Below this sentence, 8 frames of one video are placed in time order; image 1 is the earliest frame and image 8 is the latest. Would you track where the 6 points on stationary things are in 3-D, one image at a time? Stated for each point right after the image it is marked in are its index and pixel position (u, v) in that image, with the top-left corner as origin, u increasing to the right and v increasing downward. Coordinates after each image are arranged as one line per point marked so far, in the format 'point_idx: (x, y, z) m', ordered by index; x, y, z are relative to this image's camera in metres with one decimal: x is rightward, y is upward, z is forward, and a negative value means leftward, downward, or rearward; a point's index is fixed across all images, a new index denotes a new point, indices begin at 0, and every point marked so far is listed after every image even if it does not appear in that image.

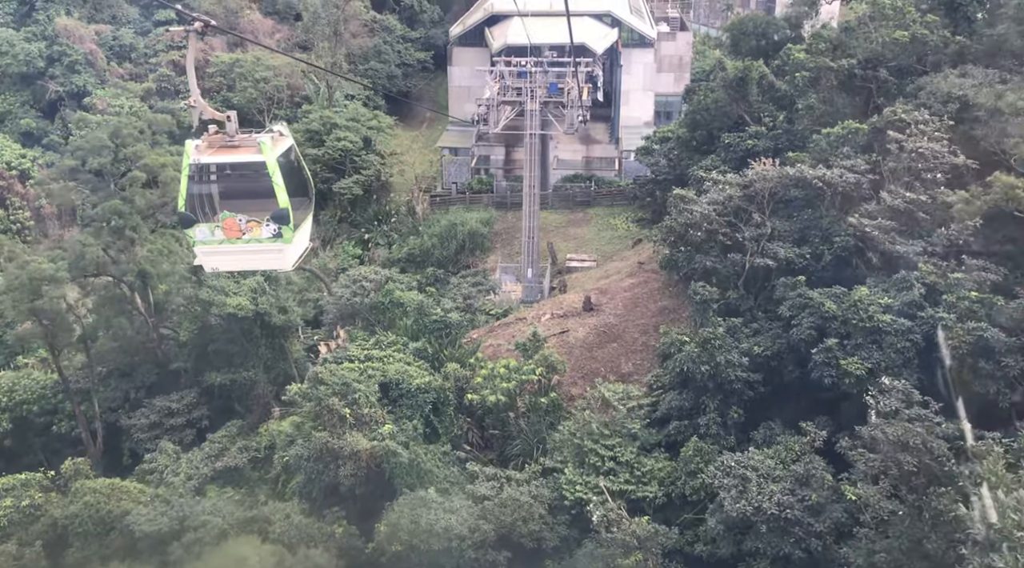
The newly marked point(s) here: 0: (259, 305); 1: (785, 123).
0: (-4.6, -0.4, +18.6) m
1: (+5.3, +3.1, +19.6) m
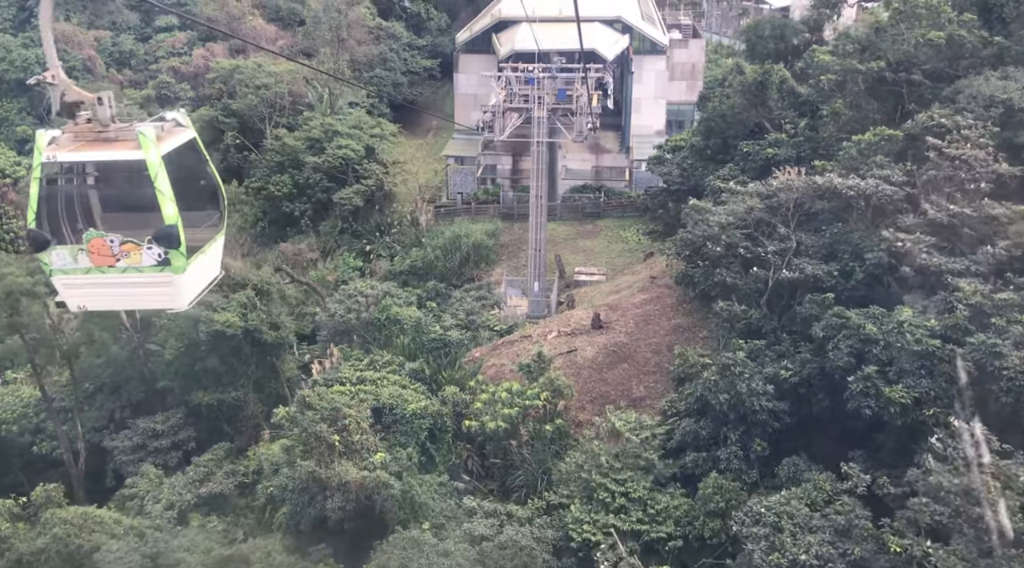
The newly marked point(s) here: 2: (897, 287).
0: (-4.6, -0.6, +17.6) m
1: (+5.4, +2.8, +18.5) m
2: (+5.5, -0.1, +14.5) m
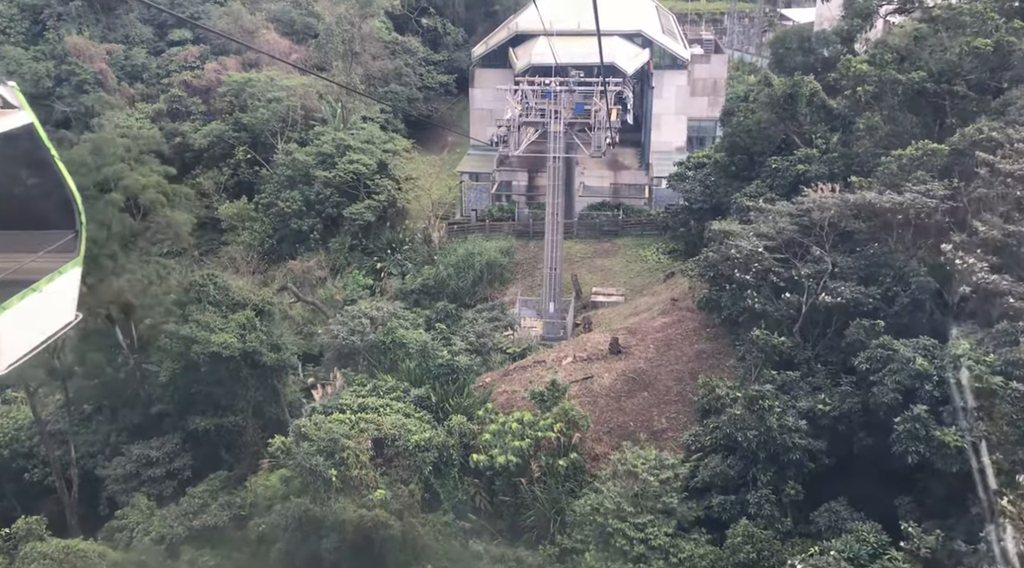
0: (-4.3, -1.0, +16.7) m
1: (+5.7, +2.4, +17.5) m
2: (+5.7, -0.4, +13.5) m
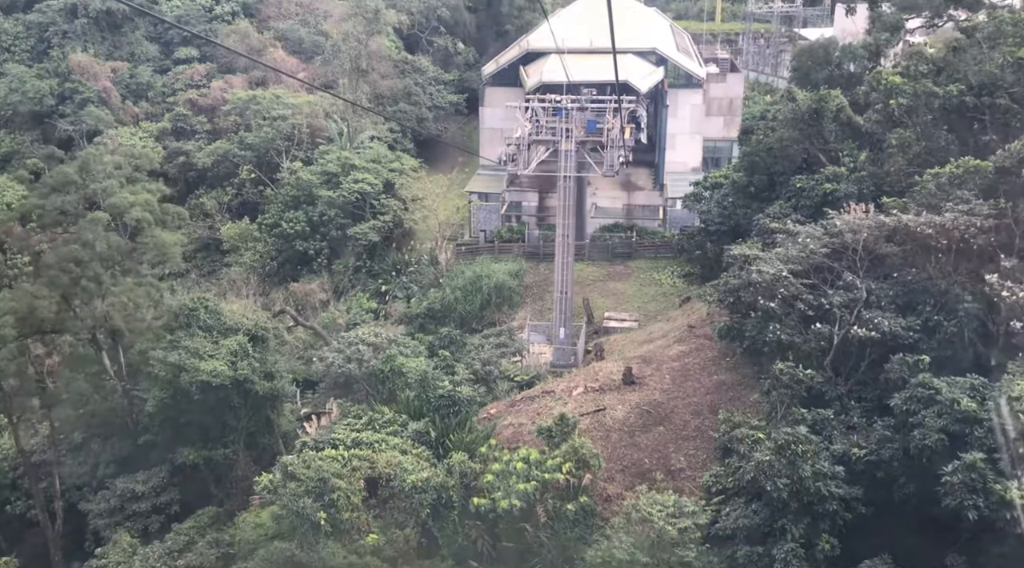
0: (-4.2, -1.4, +15.8) m
1: (+5.8, +1.9, +16.6) m
2: (+5.7, -0.7, +12.5) m
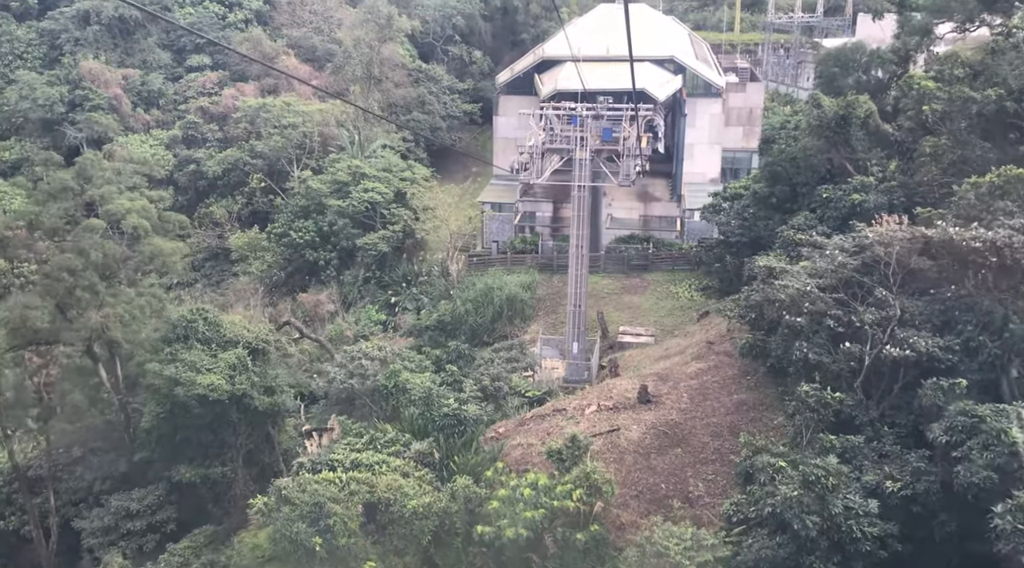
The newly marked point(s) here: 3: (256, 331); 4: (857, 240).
0: (-4.1, -1.5, +15.2) m
1: (+6.0, +1.7, +15.9) m
2: (+5.8, -0.9, +11.7) m
3: (-4.1, -0.8, +16.4) m
4: (+4.6, +0.6, +13.6) m
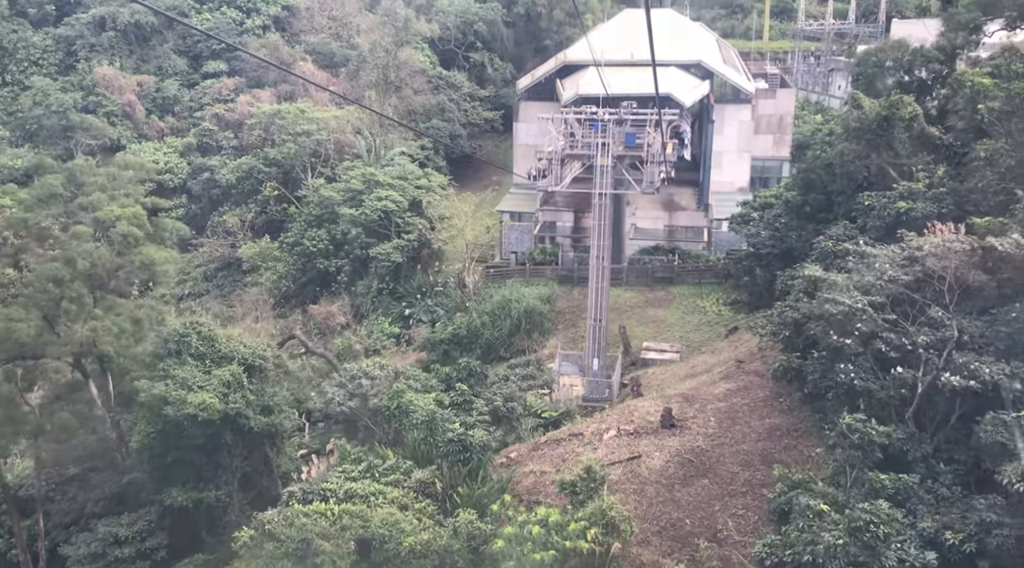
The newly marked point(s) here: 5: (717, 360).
0: (-3.9, -1.7, +14.2) m
1: (+6.2, +1.5, +14.7) m
2: (+5.9, -1.1, +10.5) m
3: (-3.9, -0.9, +15.4) m
4: (+4.7, +0.4, +12.4) m
5: (+3.4, -1.3, +16.8) m
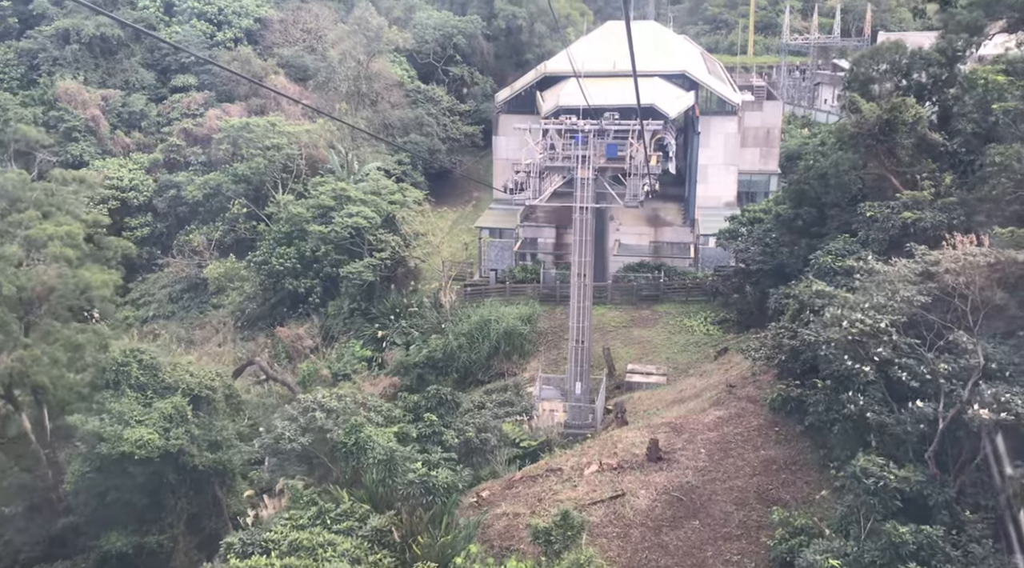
0: (-4.3, -2.0, +13.0) m
1: (+5.8, +1.2, +13.6) m
2: (+5.6, -1.3, +9.4) m
3: (-4.3, -1.3, +14.2) m
4: (+4.4, +0.2, +11.3) m
5: (+3.0, -1.6, +15.7) m
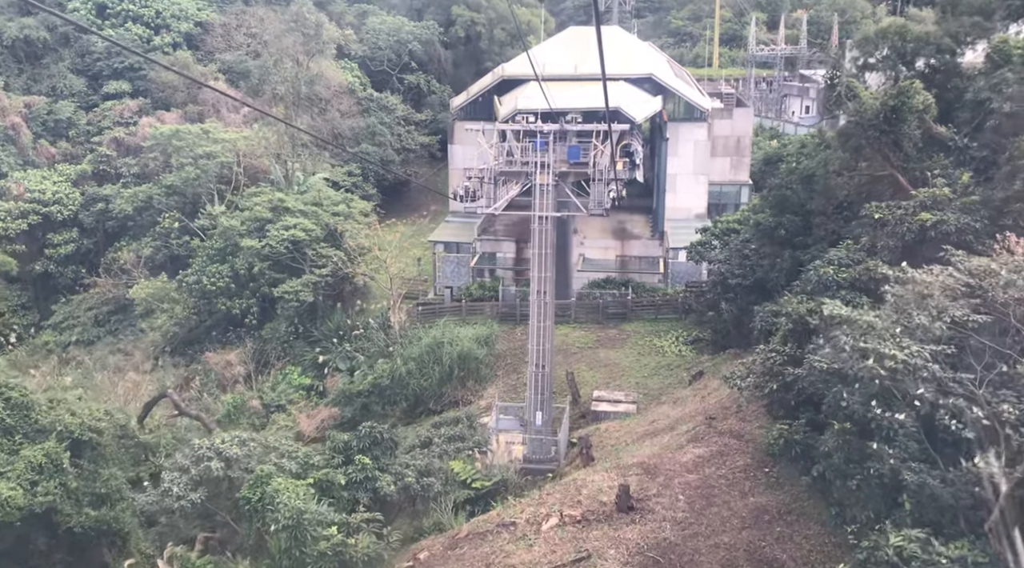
0: (-4.9, -2.2, +10.8) m
1: (+5.2, +1.1, +11.8) m
2: (+5.1, -1.4, +7.5) m
3: (-4.9, -1.5, +12.0) m
4: (+3.8, 0.0, +9.4) m
5: (+2.3, -1.8, +13.7) m
